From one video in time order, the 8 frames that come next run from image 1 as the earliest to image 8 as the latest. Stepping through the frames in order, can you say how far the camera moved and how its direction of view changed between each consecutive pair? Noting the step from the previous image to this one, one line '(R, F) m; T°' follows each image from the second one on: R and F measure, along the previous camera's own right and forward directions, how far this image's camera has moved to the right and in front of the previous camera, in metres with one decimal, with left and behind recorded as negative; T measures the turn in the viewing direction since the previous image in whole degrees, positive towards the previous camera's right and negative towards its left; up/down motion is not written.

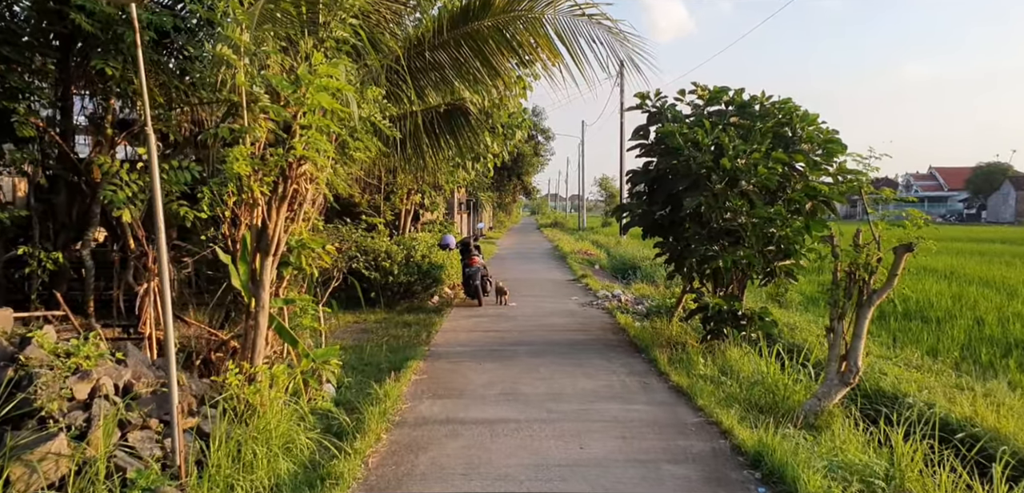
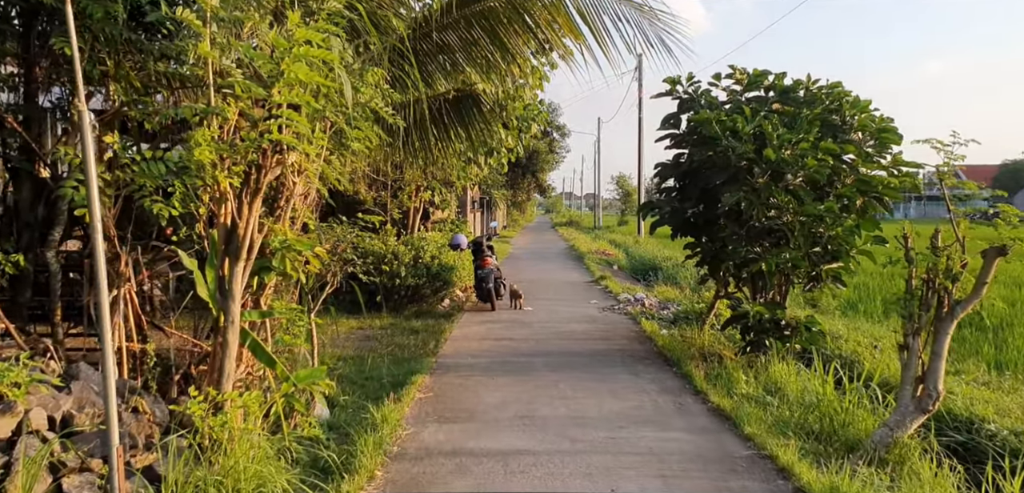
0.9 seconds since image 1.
(0.0, +0.8) m; -1°
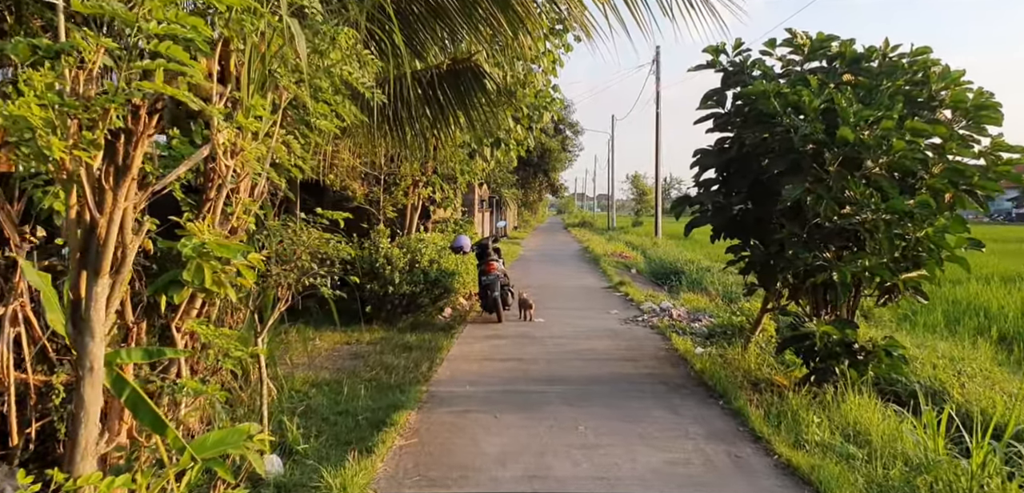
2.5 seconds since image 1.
(0.0, +1.3) m; -1°
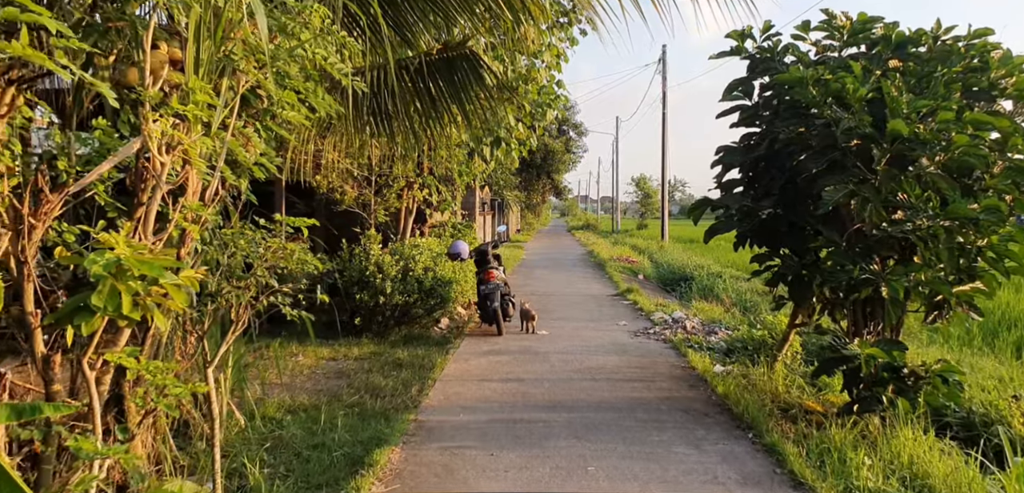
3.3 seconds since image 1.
(0.0, +0.7) m; 0°
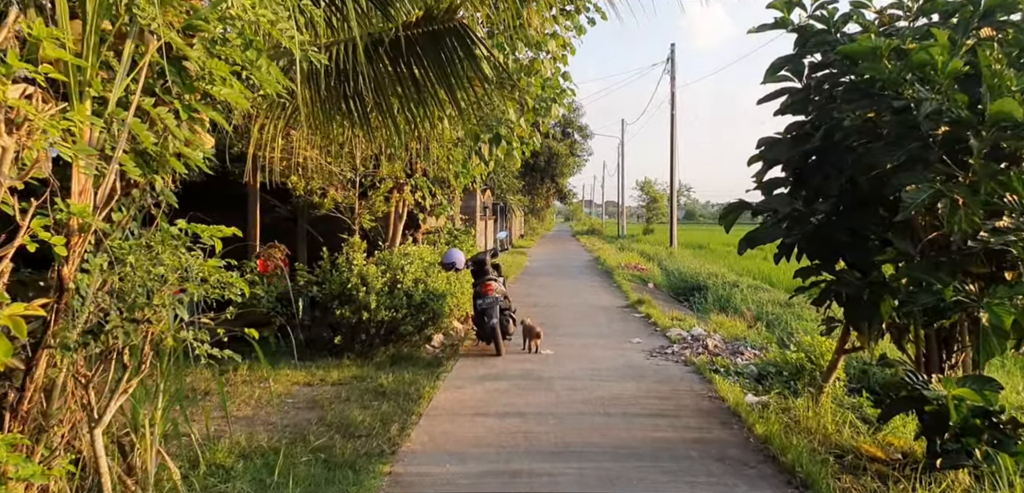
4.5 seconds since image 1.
(0.0, +1.0) m; 0°
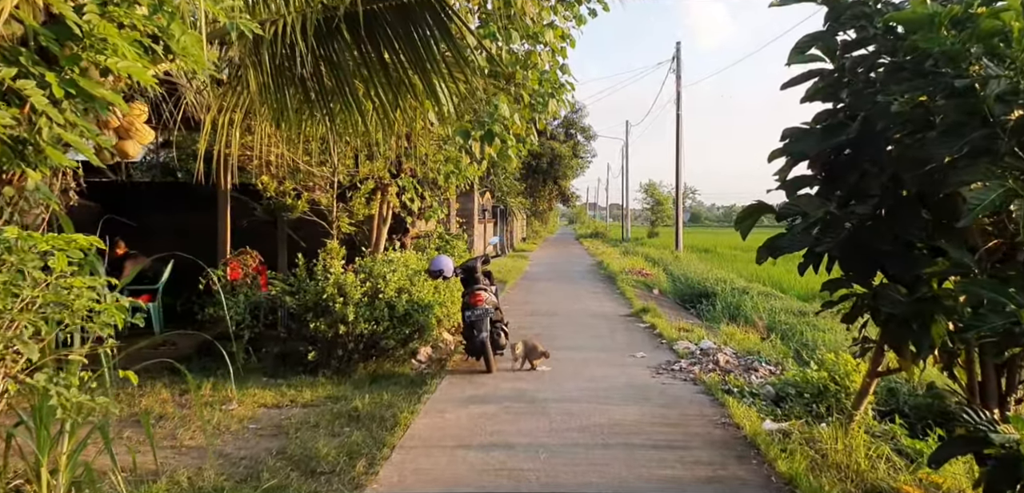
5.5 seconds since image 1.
(+0.1, +0.7) m; 0°
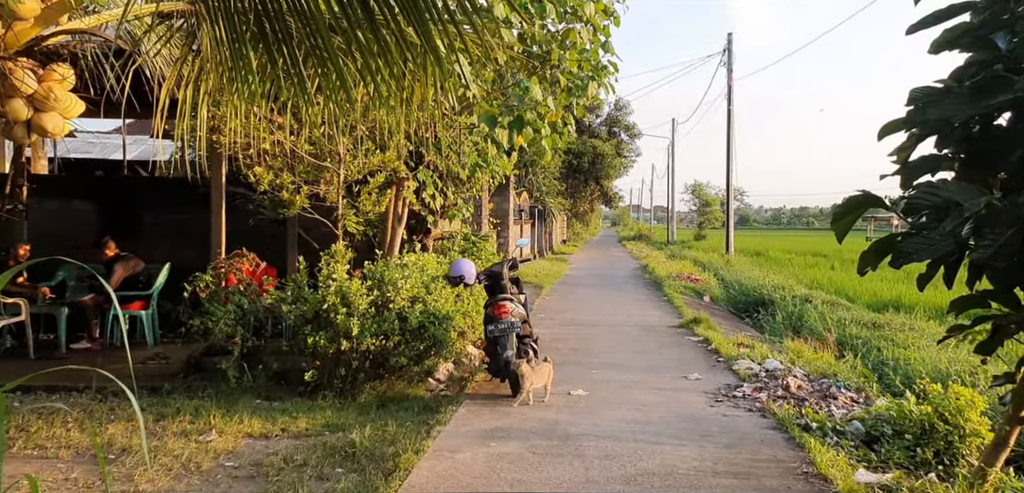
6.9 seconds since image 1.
(+0.1, +1.1) m; -3°
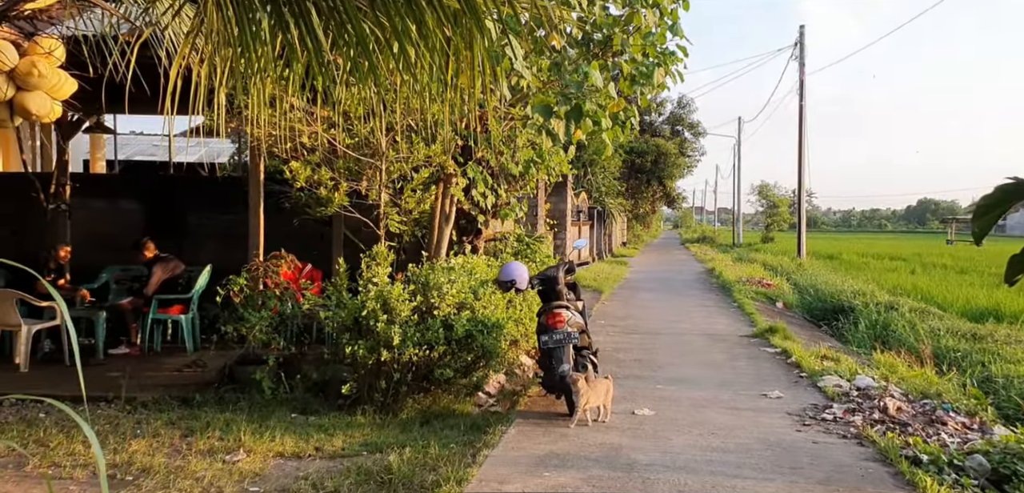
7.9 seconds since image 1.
(0.0, +0.6) m; -4°
